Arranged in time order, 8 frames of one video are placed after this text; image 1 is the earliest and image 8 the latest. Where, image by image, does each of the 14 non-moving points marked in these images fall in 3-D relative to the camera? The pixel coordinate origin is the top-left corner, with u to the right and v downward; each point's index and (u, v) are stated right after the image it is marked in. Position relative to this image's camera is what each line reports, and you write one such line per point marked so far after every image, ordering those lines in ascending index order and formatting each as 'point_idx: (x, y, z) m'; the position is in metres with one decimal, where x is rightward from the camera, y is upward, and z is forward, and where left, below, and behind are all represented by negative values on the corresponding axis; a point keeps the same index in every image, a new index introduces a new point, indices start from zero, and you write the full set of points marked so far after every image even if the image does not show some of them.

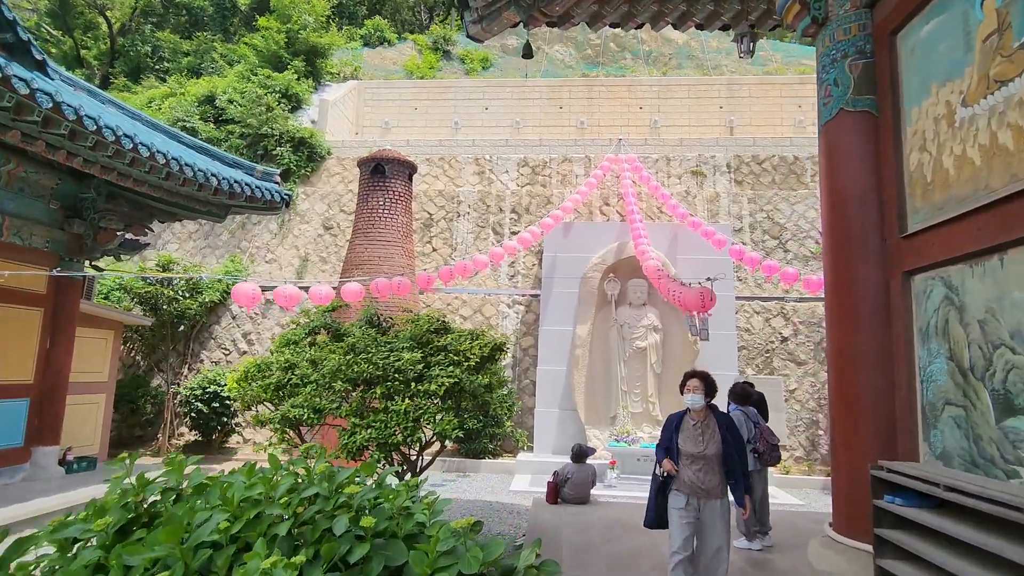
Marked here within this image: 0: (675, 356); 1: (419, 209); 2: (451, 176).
0: (+2.4, -1.0, +9.3) m
1: (-1.8, +1.5, +11.6) m
2: (-1.2, +2.2, +12.0) m
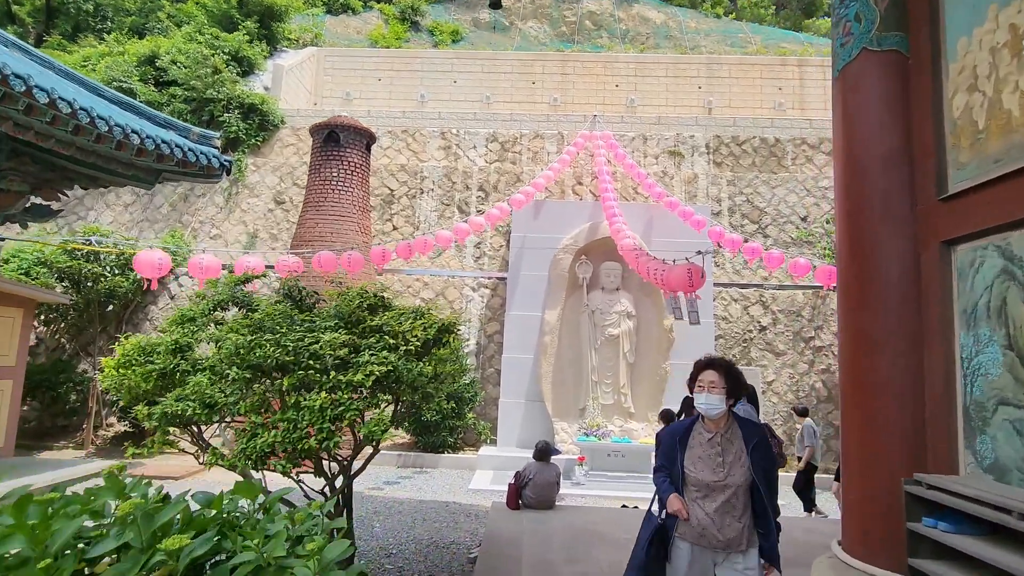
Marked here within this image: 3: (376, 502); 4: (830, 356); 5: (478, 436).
0: (+1.9, -0.8, +8.7) m
1: (-2.3, +1.8, +10.8) m
2: (-1.8, +2.5, +11.2) m
3: (-1.4, -2.2, +6.4) m
4: (+4.7, -1.0, +9.2) m
5: (-0.5, -2.2, +8.9) m
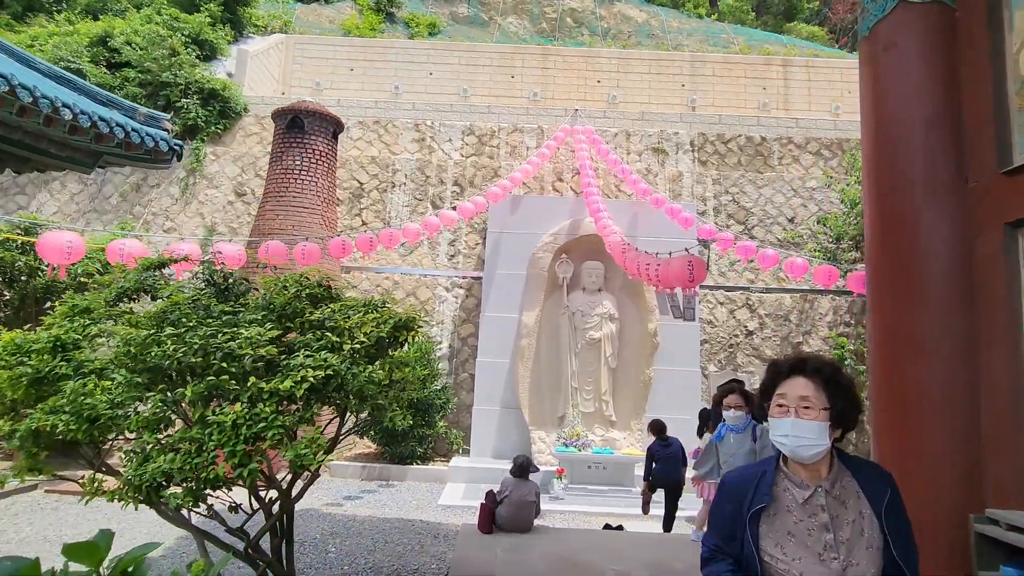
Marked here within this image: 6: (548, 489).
0: (+1.6, -0.8, +8.3) m
1: (-2.7, +1.9, +10.2) m
2: (-2.2, +2.5, +10.6) m
3: (-1.7, -2.2, +5.7) m
4: (+4.4, -1.1, +8.9) m
5: (-0.9, -2.1, +8.3) m
6: (+0.4, -2.4, +7.2) m
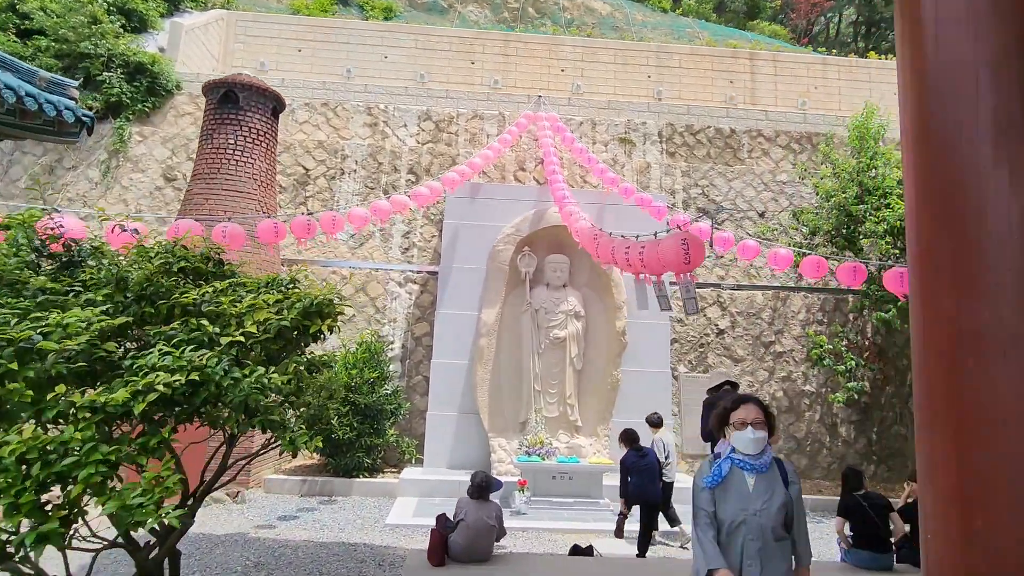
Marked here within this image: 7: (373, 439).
0: (+1.1, -0.8, +7.7) m
1: (-3.3, +1.9, +9.3) m
2: (-2.8, +2.6, +9.8) m
3: (-2.0, -2.1, +5.0) m
4: (+3.8, -1.0, +8.5) m
5: (-1.4, -2.1, +7.6) m
6: (0.0, -2.3, +6.6) m
7: (-1.6, -1.7, +7.0) m
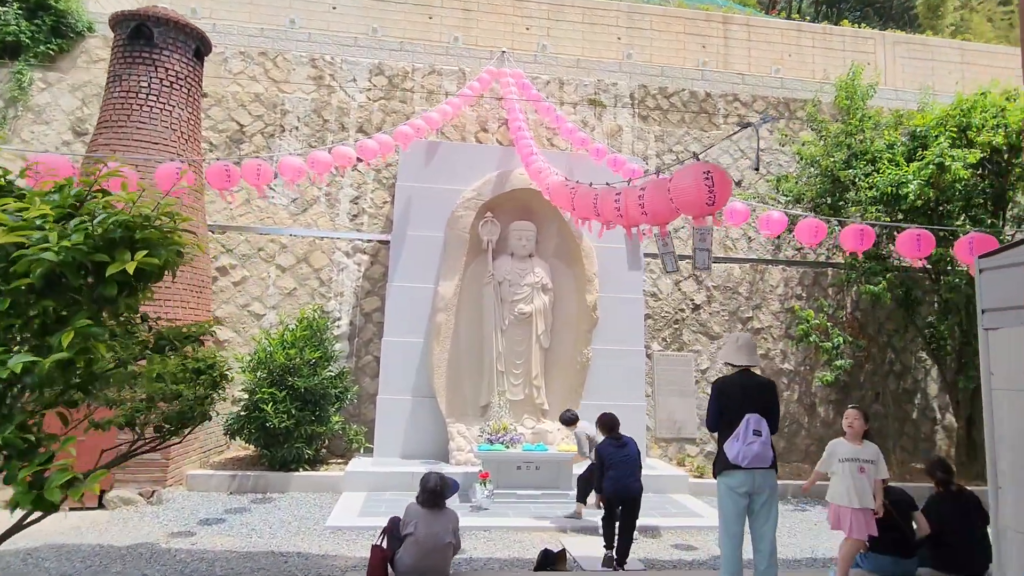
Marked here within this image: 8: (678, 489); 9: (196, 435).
0: (+0.6, -0.4, +7.0) m
1: (-3.9, +2.3, +8.3) m
2: (-3.4, +3.0, +8.8) m
3: (-2.3, -1.8, +4.2) m
4: (+3.3, -0.7, +8.0) m
5: (-1.8, -1.7, +6.8) m
6: (-0.4, -2.0, +5.9) m
7: (-2.0, -1.4, +6.2) m
8: (+1.7, -2.1, +6.4) m
9: (-3.1, -1.4, +6.0) m
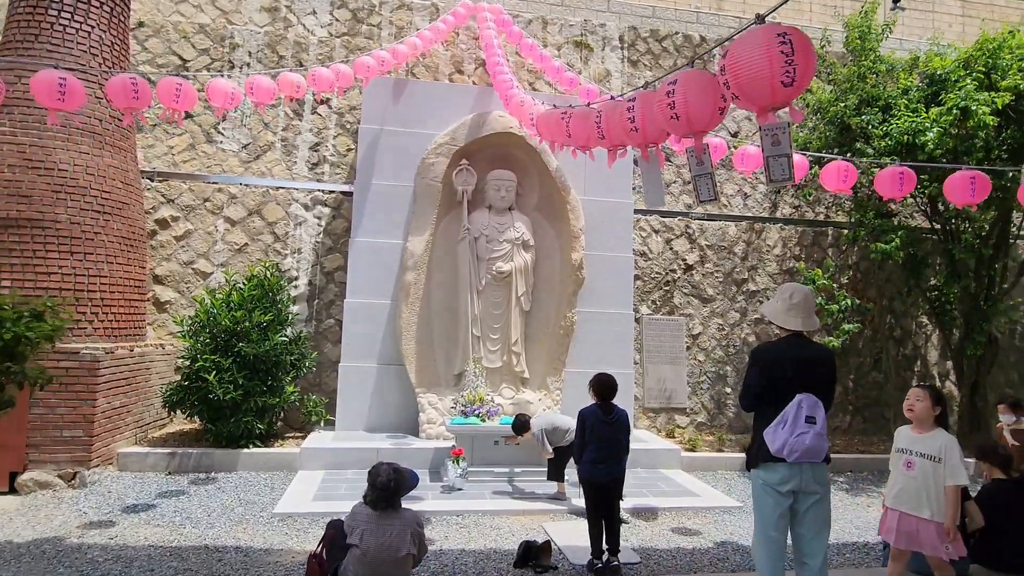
0: (+0.4, 0.0, +6.4) m
1: (-4.1, +2.8, +7.3) m
2: (-3.7, +3.5, +7.8) m
3: (-2.4, -1.5, +3.5) m
4: (+3.0, -0.2, +7.5) m
5: (-2.1, -1.3, +6.2) m
6: (-0.6, -1.6, +5.3) m
7: (-2.2, -1.0, +5.5) m
8: (+1.5, -1.7, +5.8) m
9: (-3.3, -1.0, +5.3) m
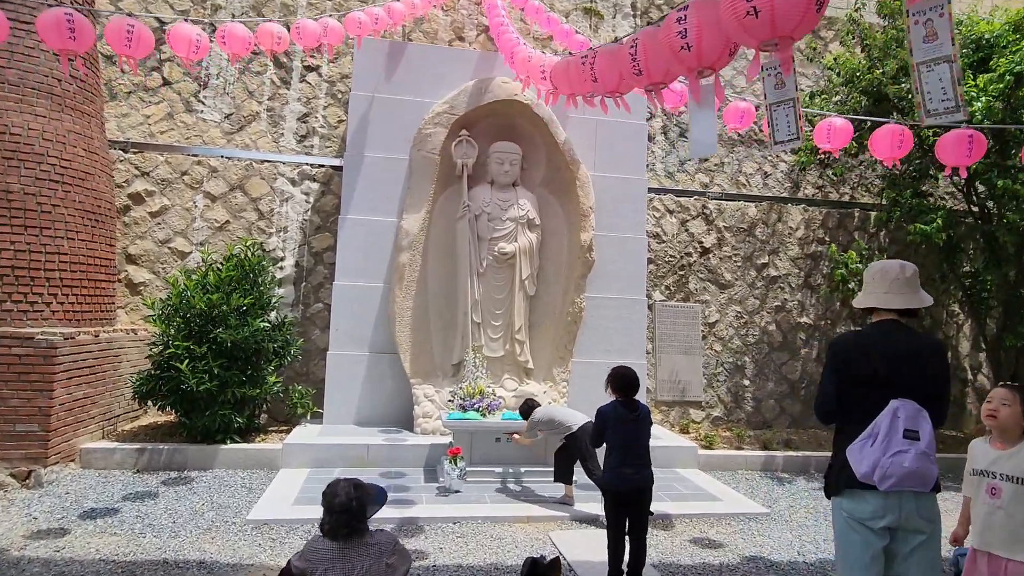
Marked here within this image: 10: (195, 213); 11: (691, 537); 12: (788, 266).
0: (+0.4, +0.2, +5.9) m
1: (-4.1, +3.1, +6.8) m
2: (-3.6, +3.8, +7.2) m
3: (-2.4, -1.4, +3.0) m
4: (+3.1, 0.0, +7.0) m
5: (-2.0, -1.1, +5.7) m
6: (-0.6, -1.5, +4.8) m
7: (-2.2, -0.8, +5.0) m
8: (+1.5, -1.5, +5.4) m
9: (-3.3, -0.9, +4.8) m
10: (-3.1, +0.7, +6.1) m
11: (+1.2, -1.6, +4.0) m
12: (+3.1, +0.2, +7.0) m
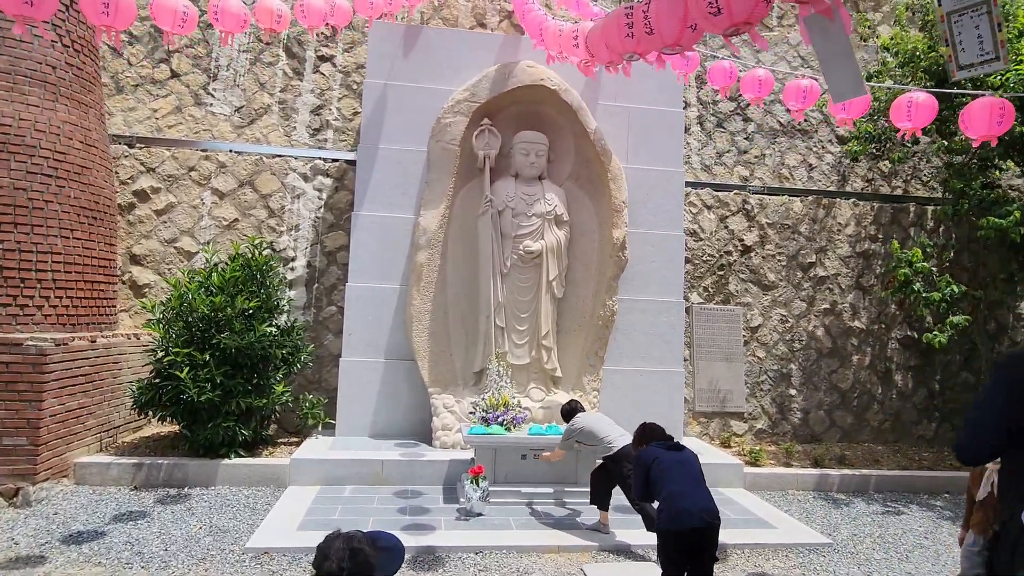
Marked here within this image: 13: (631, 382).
0: (+0.7, +0.2, +5.4) m
1: (-3.8, +3.0, +6.5) m
2: (-3.3, +3.7, +6.9) m
3: (-2.3, -1.4, +2.7) m
4: (+3.3, 0.0, +6.4) m
5: (-1.8, -1.1, +5.3) m
6: (-0.4, -1.5, +4.4) m
7: (-2.0, -0.8, +4.6) m
8: (+1.7, -1.5, +4.9) m
9: (-3.1, -0.9, +4.5) m
10: (-2.9, +0.7, +5.8) m
11: (+1.3, -1.6, +3.5) m
12: (+3.4, +0.2, +6.5) m
13: (+1.1, -0.8, +5.5) m
